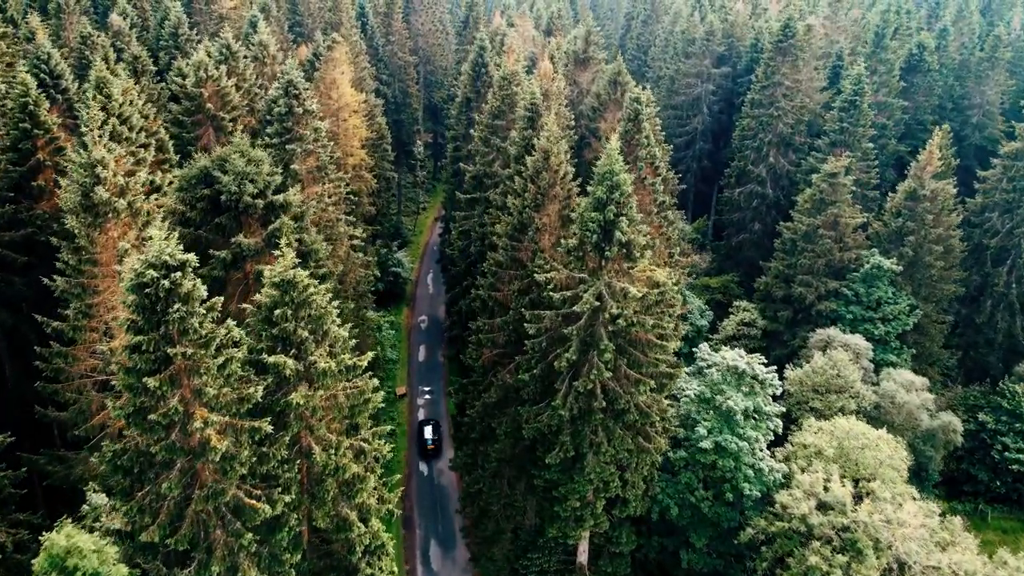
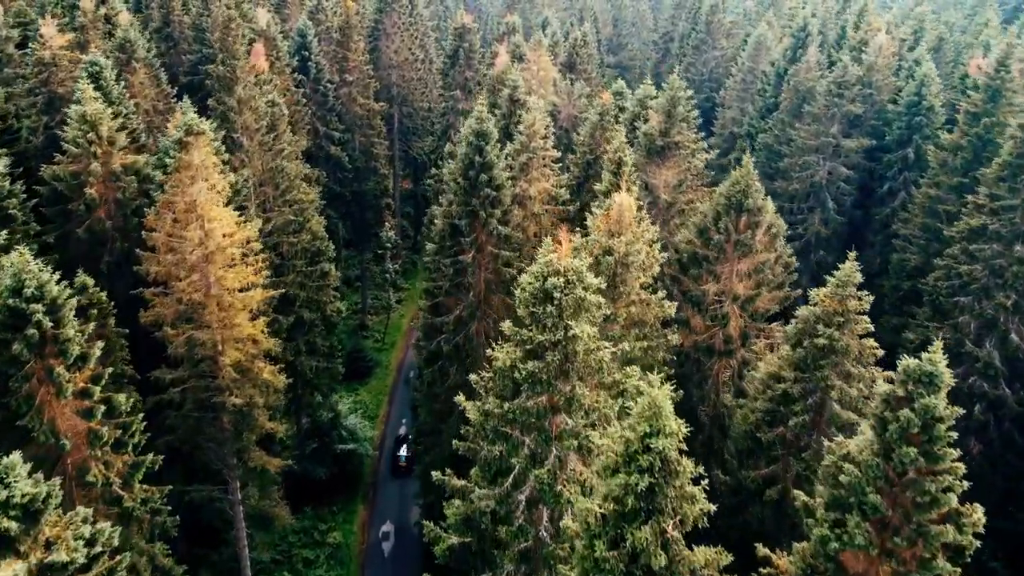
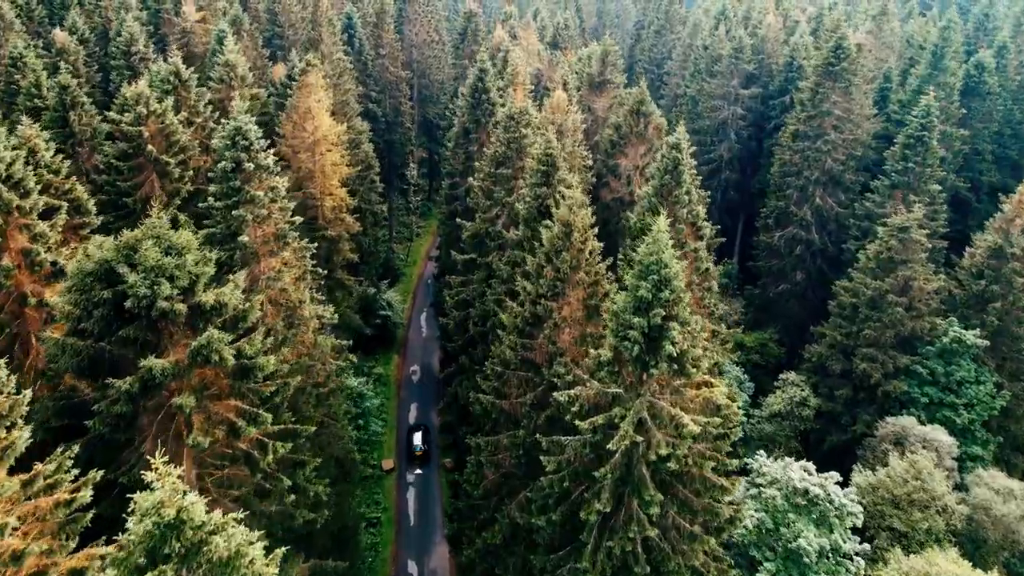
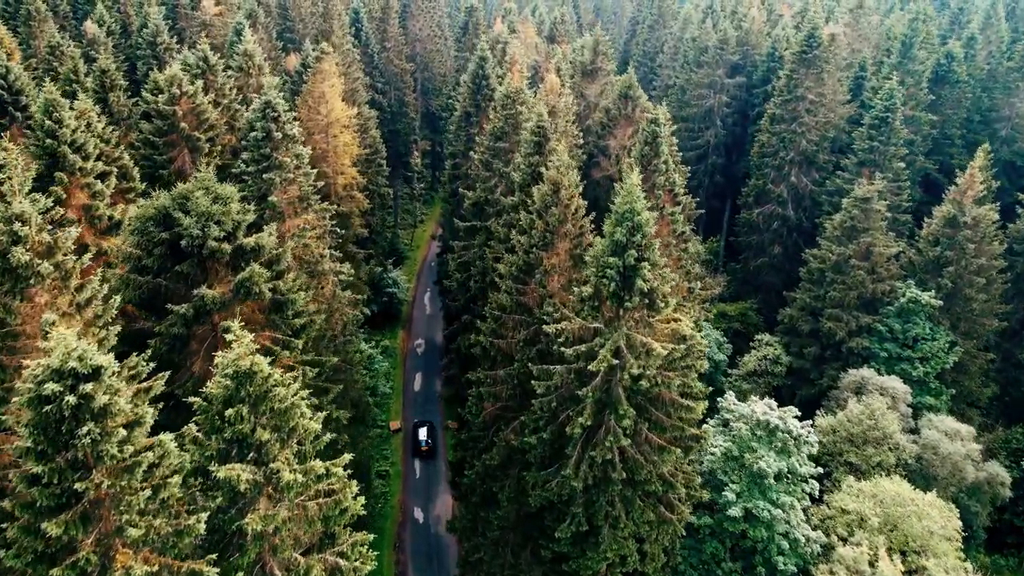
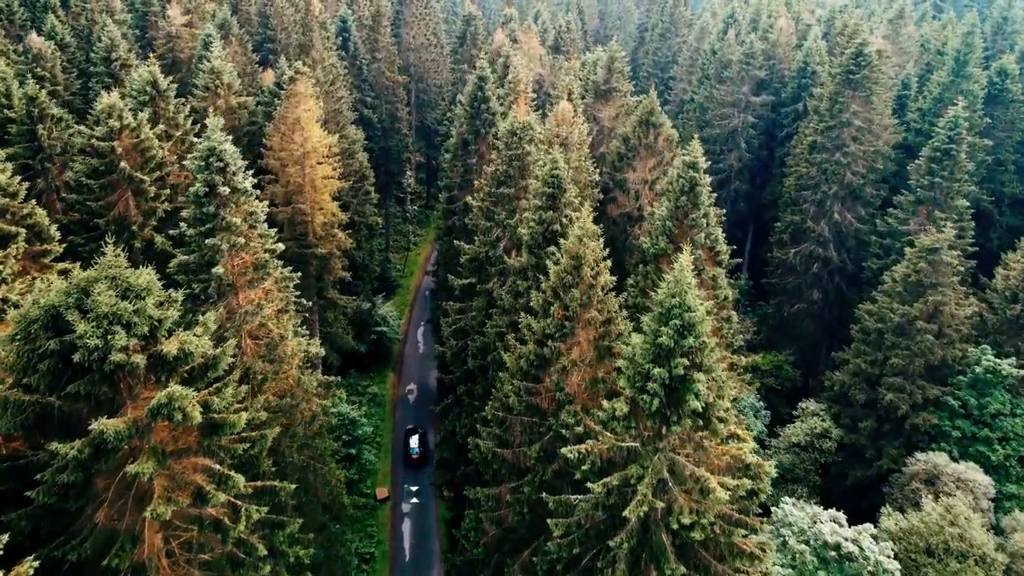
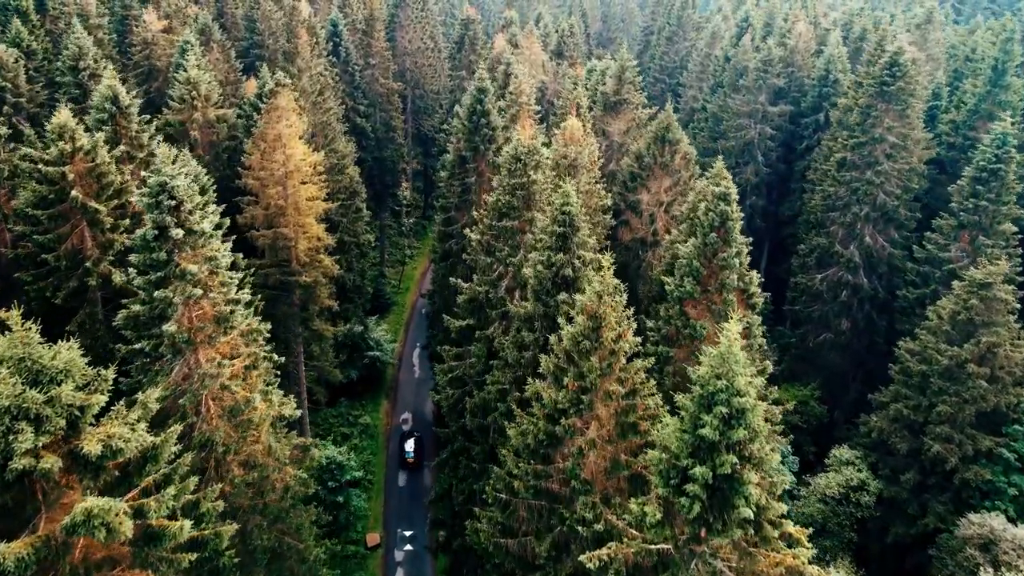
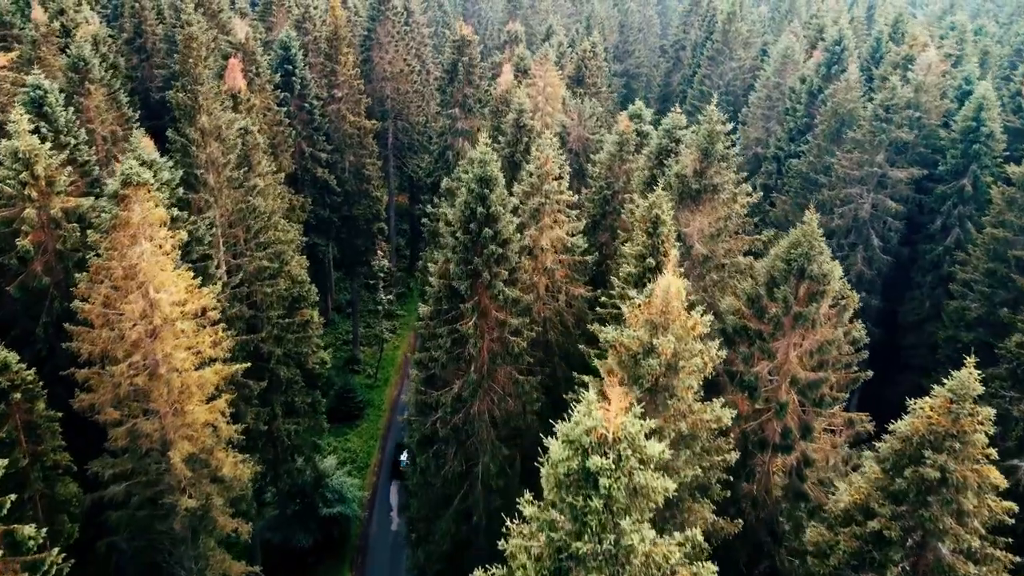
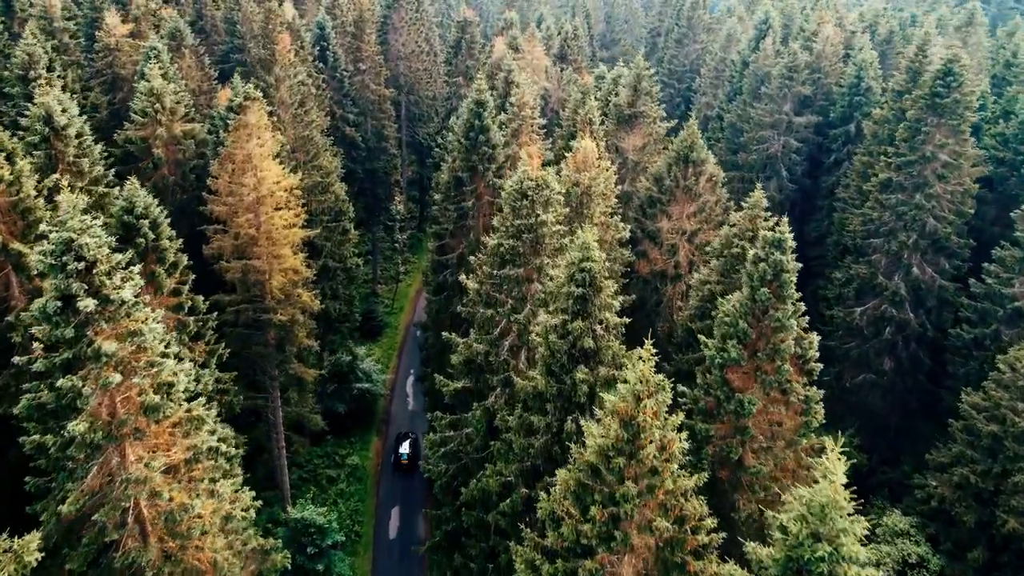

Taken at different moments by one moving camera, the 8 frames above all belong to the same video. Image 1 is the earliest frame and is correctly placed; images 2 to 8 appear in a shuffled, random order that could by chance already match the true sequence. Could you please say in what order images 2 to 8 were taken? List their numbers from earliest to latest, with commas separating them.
4, 3, 5, 6, 8, 2, 7
